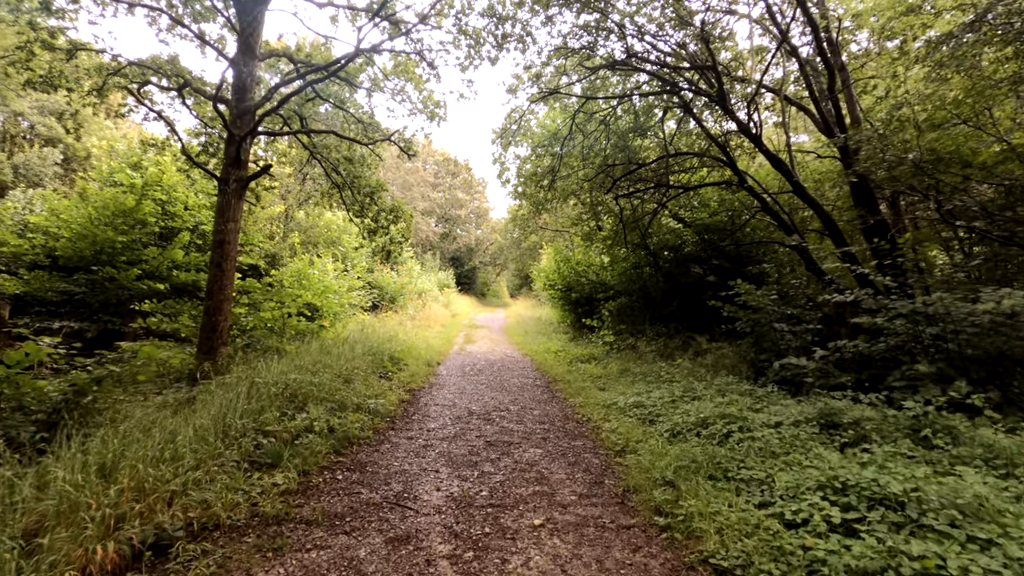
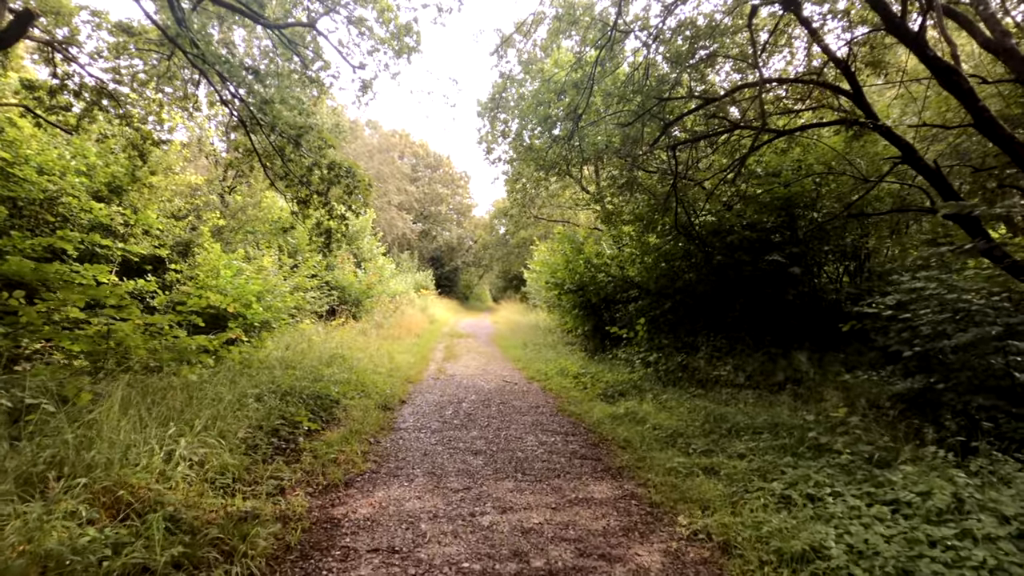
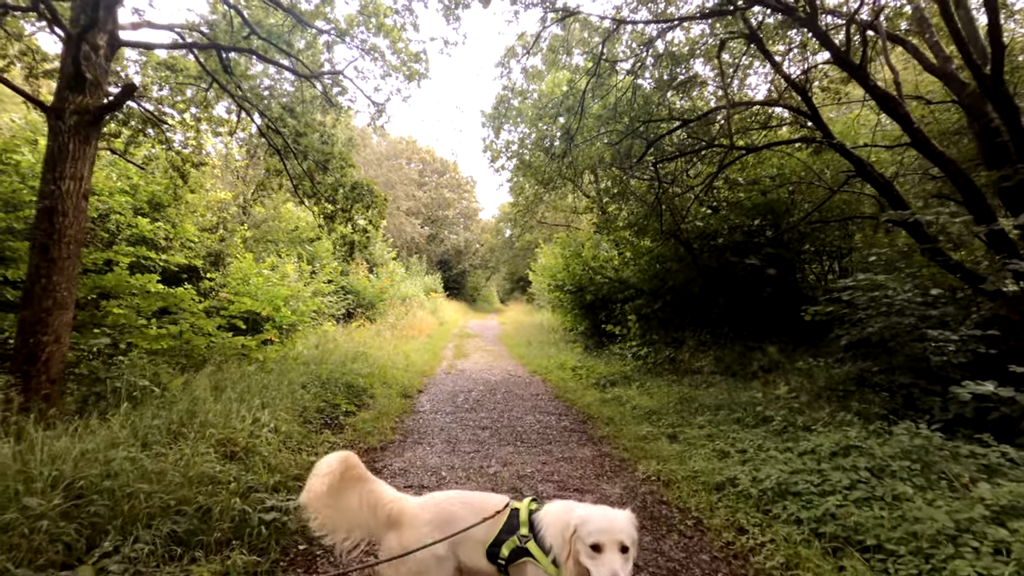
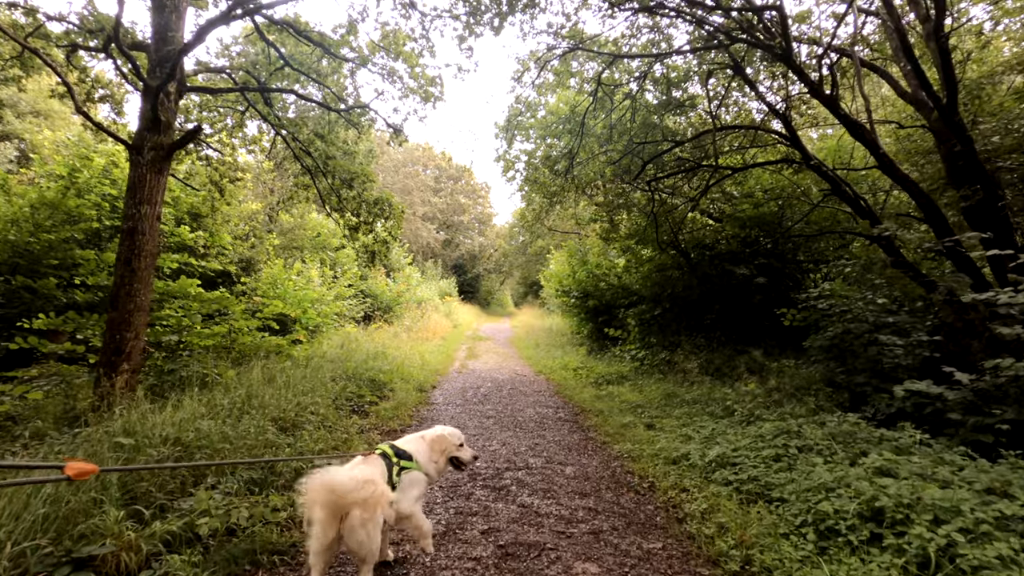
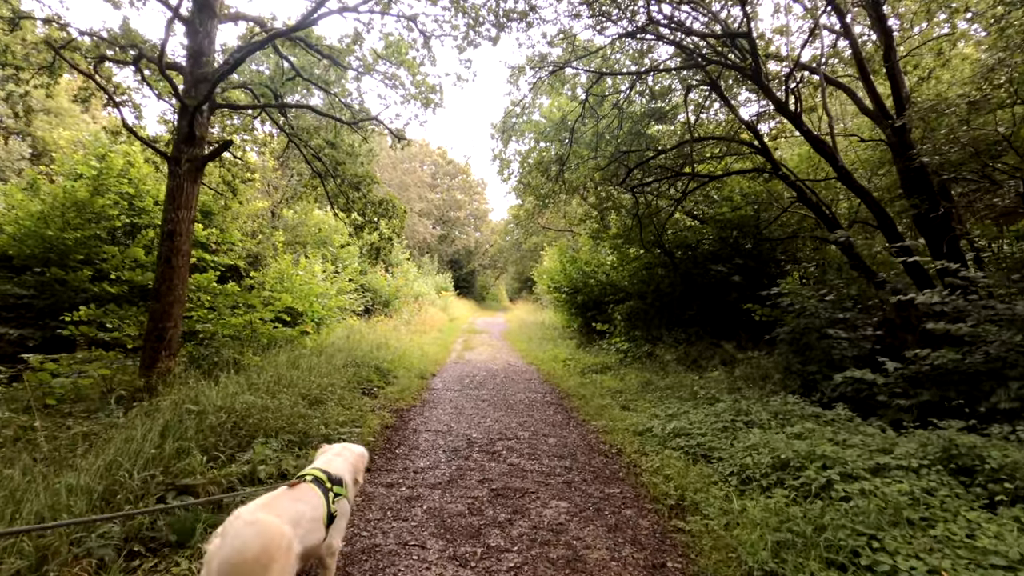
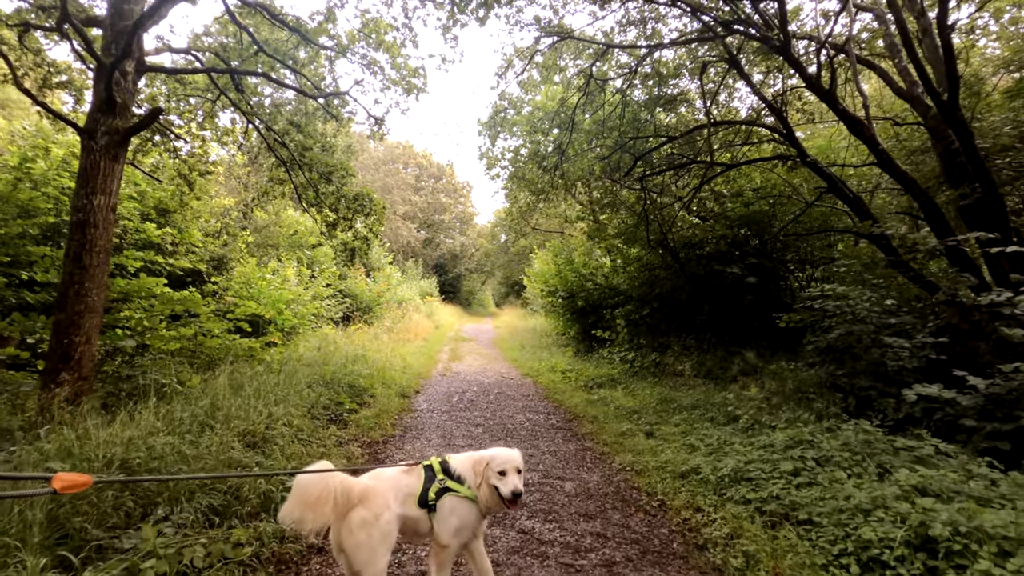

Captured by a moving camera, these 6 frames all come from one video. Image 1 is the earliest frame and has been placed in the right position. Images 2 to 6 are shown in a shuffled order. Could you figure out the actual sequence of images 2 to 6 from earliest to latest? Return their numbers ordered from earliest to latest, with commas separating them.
5, 4, 6, 3, 2
